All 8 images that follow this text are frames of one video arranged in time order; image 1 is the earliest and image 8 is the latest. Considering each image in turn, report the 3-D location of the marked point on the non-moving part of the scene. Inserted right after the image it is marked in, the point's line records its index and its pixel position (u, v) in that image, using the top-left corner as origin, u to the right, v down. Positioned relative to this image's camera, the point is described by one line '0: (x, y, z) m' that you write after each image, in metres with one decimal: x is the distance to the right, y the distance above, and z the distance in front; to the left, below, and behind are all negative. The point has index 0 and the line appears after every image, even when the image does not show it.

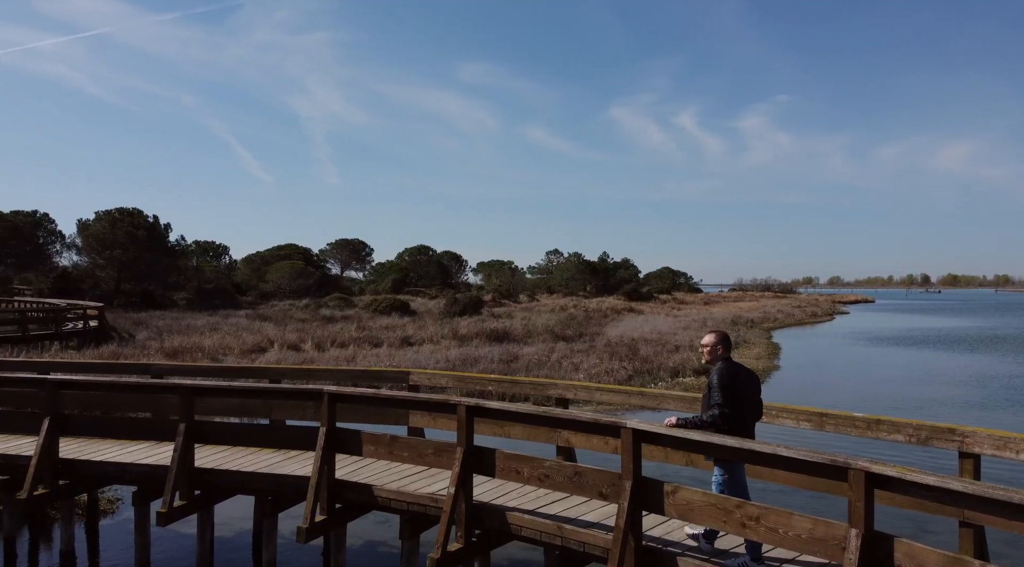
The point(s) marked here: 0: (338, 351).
0: (-3.8, -1.6, +18.5) m
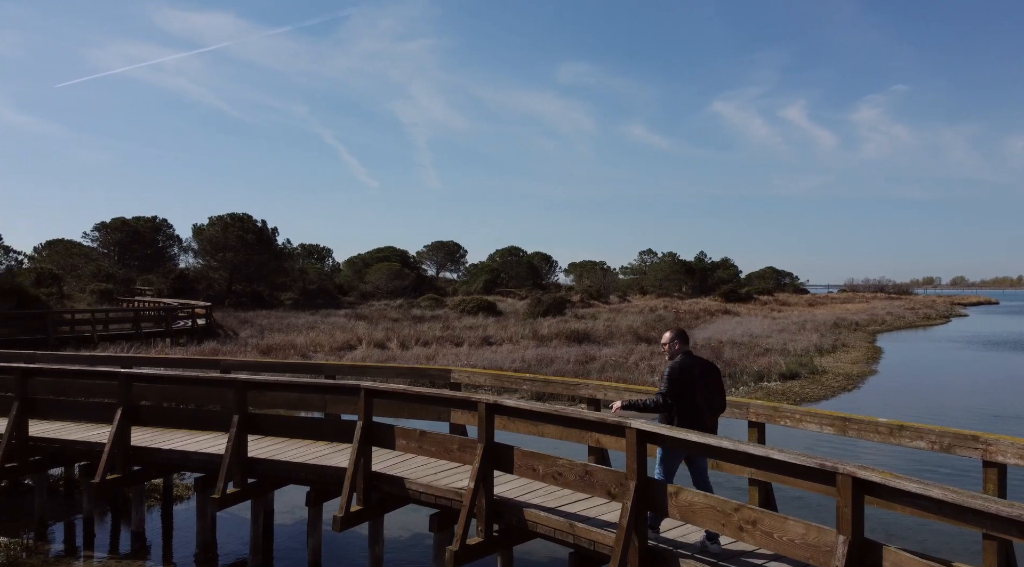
0: (-2.1, -1.6, +19.0) m
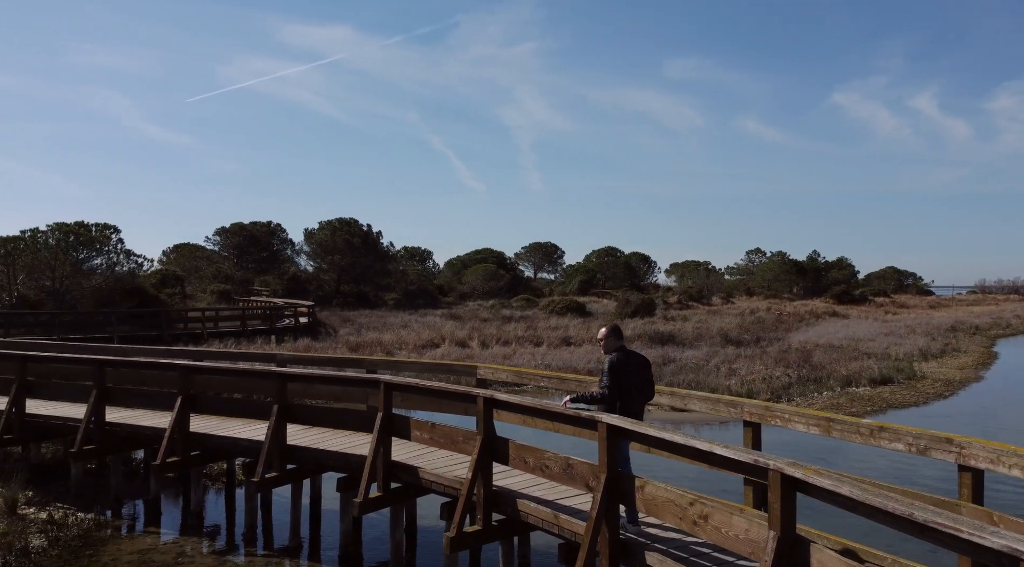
0: (-0.4, -1.6, +19.5) m
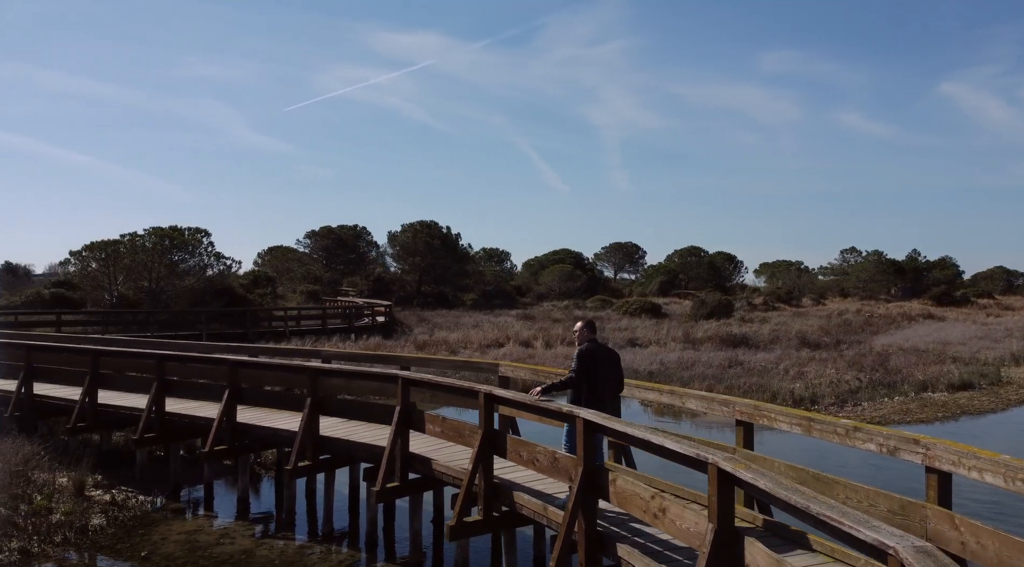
0: (+1.0, -1.7, +19.7) m
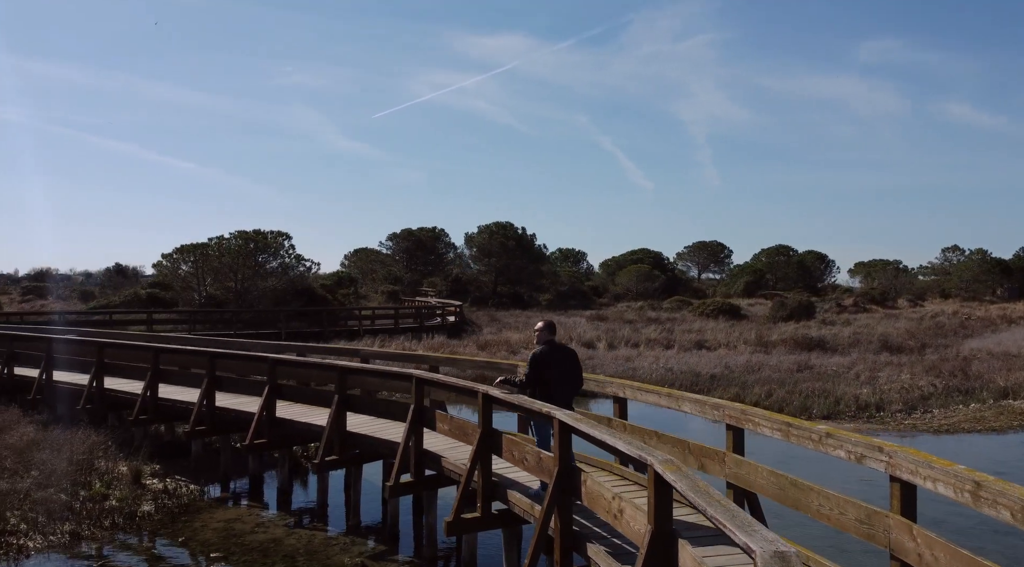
0: (+2.4, -1.7, +19.6) m
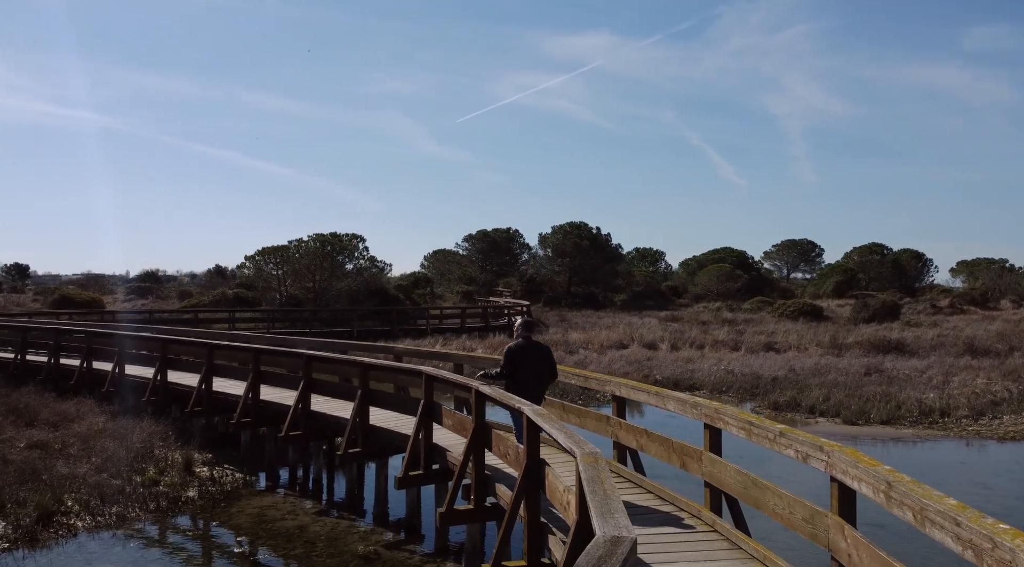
0: (+3.8, -1.7, +19.5) m
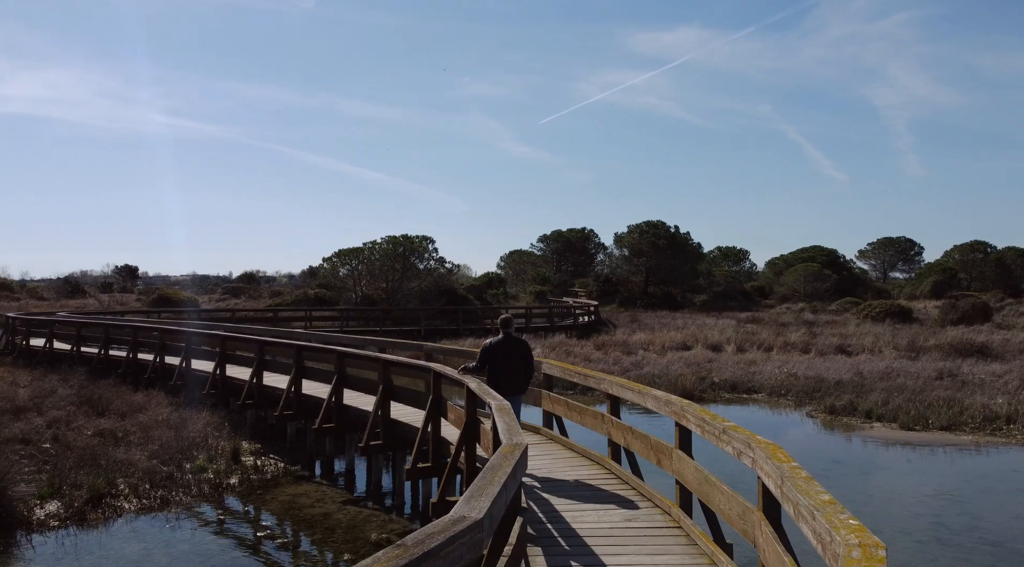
0: (+5.0, -1.7, +19.1) m
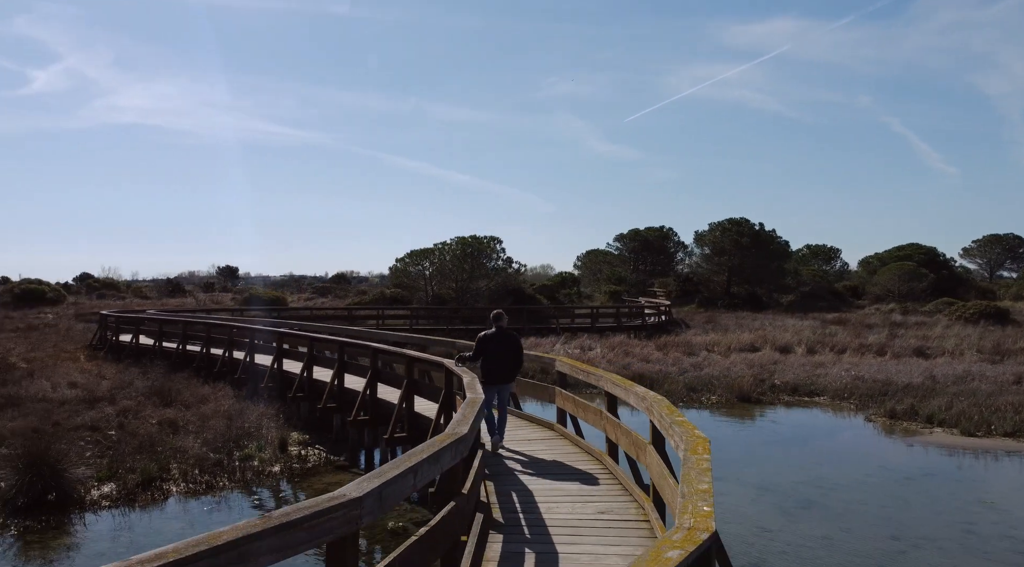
0: (+6.3, -1.7, +18.6) m
